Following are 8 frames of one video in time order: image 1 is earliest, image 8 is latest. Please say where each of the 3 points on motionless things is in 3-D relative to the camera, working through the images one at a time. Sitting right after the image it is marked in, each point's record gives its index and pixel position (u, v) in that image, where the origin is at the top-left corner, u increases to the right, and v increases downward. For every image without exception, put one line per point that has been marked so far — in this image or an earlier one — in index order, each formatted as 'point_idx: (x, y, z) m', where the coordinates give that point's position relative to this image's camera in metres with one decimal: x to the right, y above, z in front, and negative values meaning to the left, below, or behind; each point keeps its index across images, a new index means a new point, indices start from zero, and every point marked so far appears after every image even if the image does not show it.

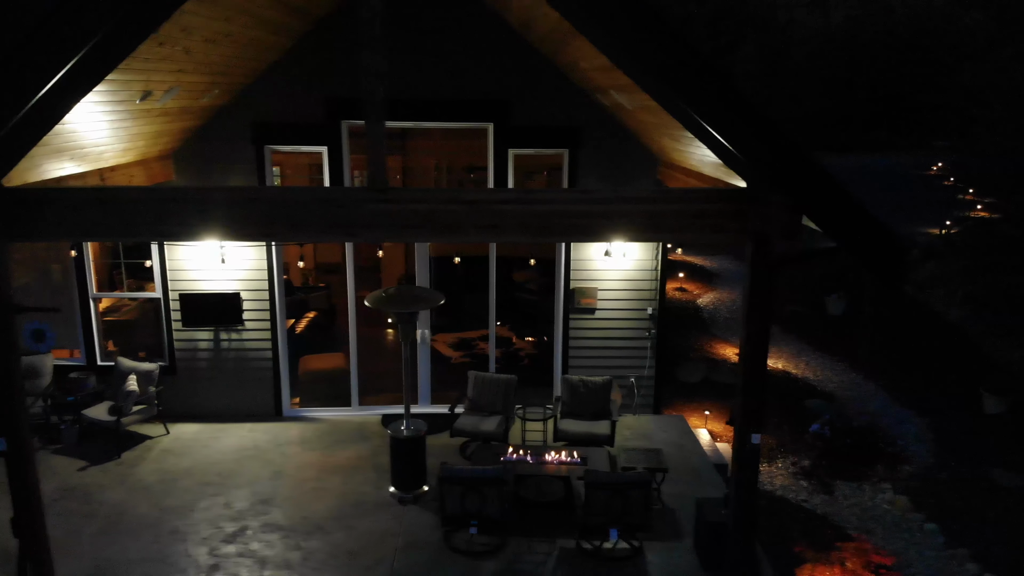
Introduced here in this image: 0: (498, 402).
0: (-0.3, -2.3, +8.1) m
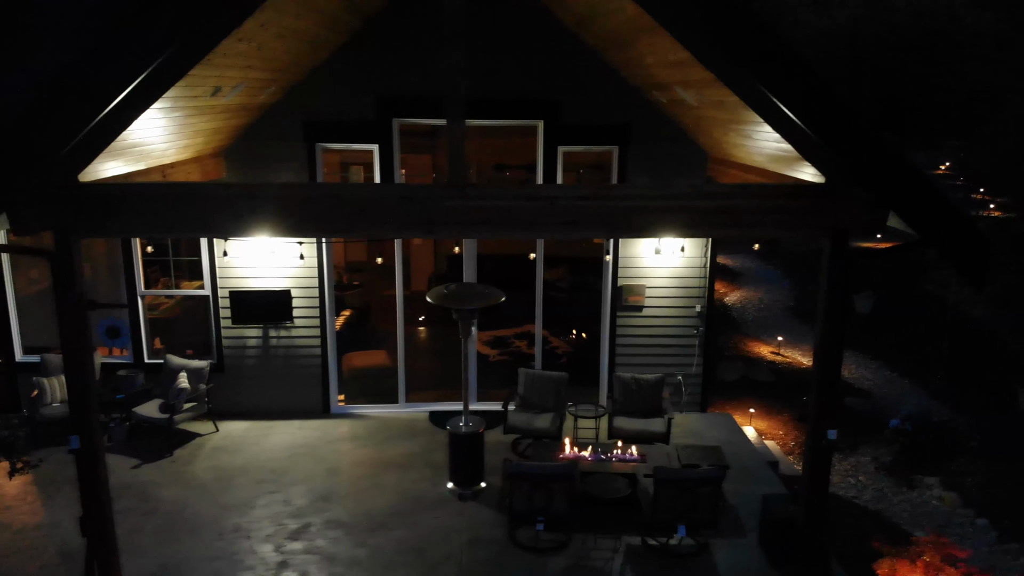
0: (+0.7, -2.2, +8.1) m
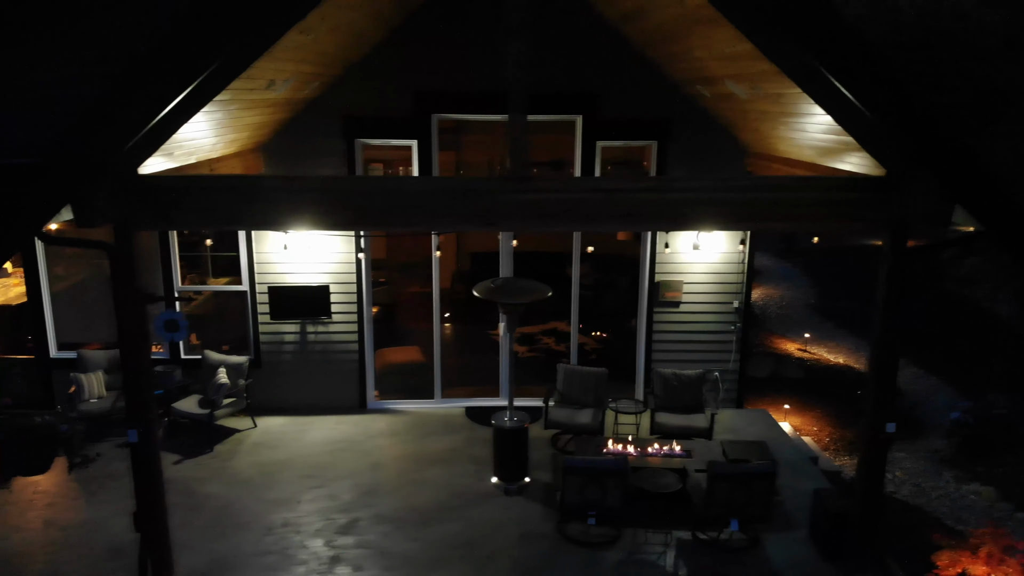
0: (+1.5, -2.1, +8.1) m
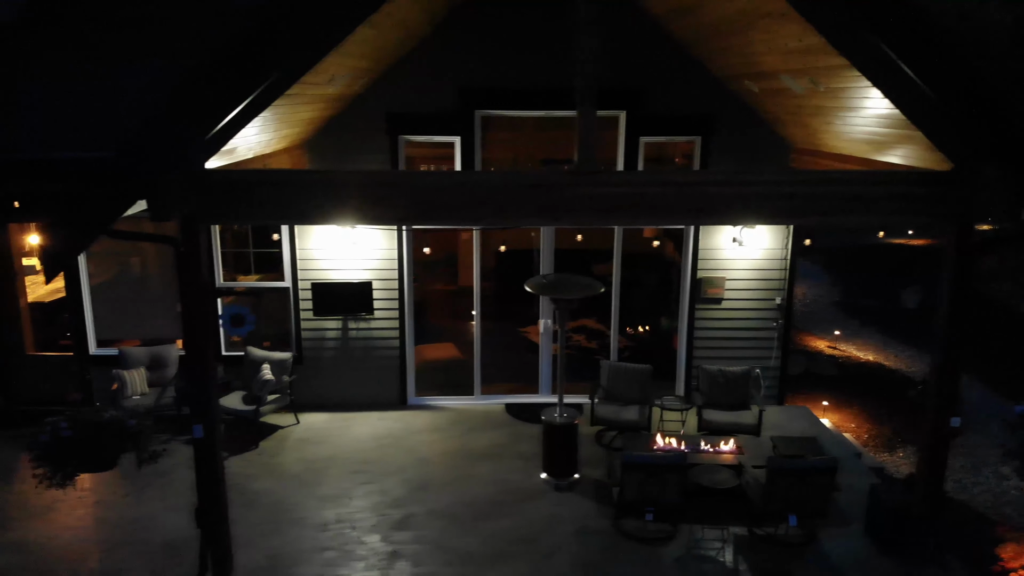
0: (+2.4, -2.1, +8.1) m
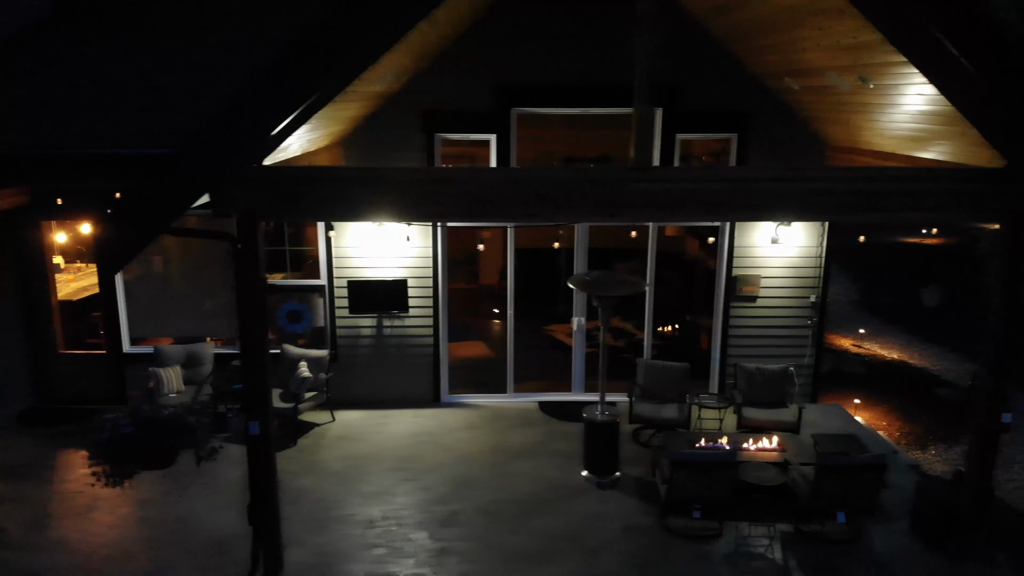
0: (+3.1, -2.0, +8.1) m
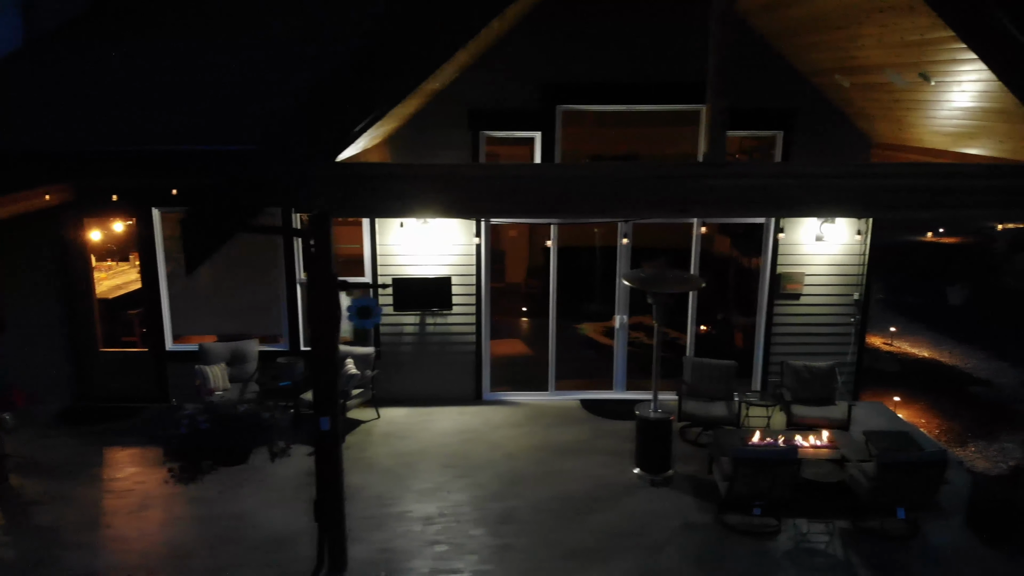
0: (+4.1, -2.0, +8.1) m
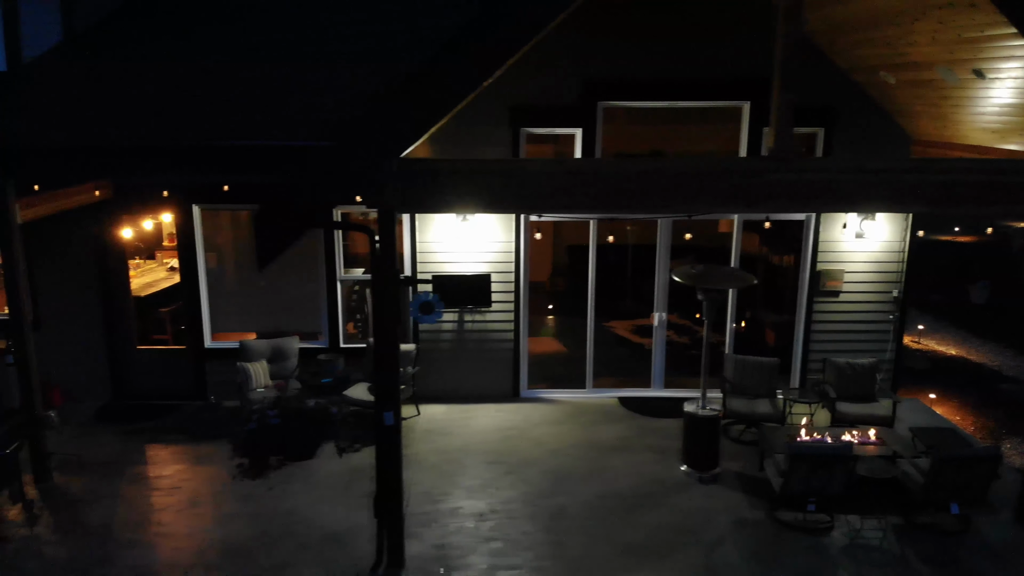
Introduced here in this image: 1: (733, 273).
0: (+4.9, -1.9, +8.1) m
1: (+3.7, +0.3, +6.9) m
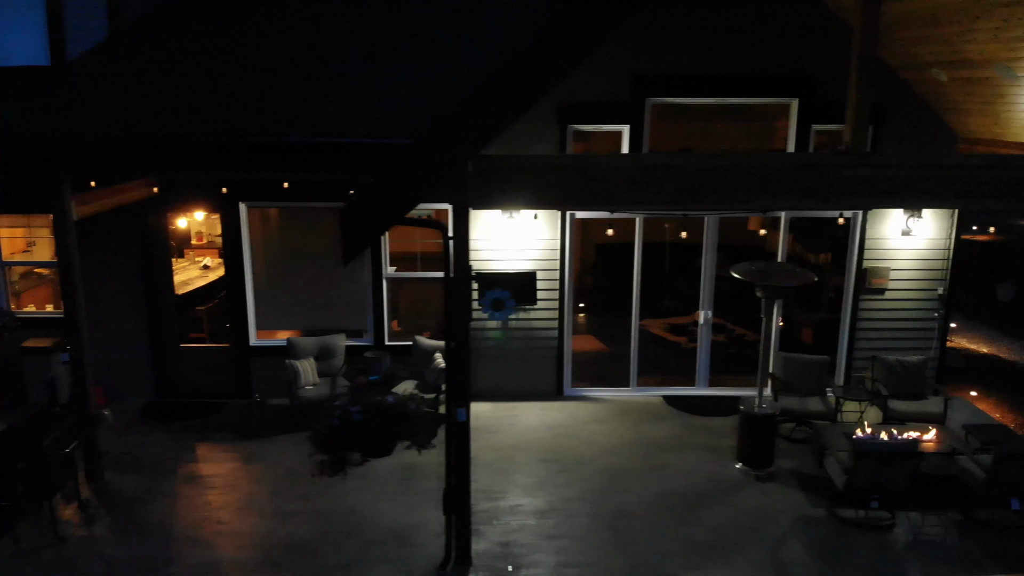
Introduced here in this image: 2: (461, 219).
0: (+5.9, -1.8, +8.1) m
1: (+4.7, +0.3, +6.9) m
2: (-0.6, +0.9, +5.3) m
